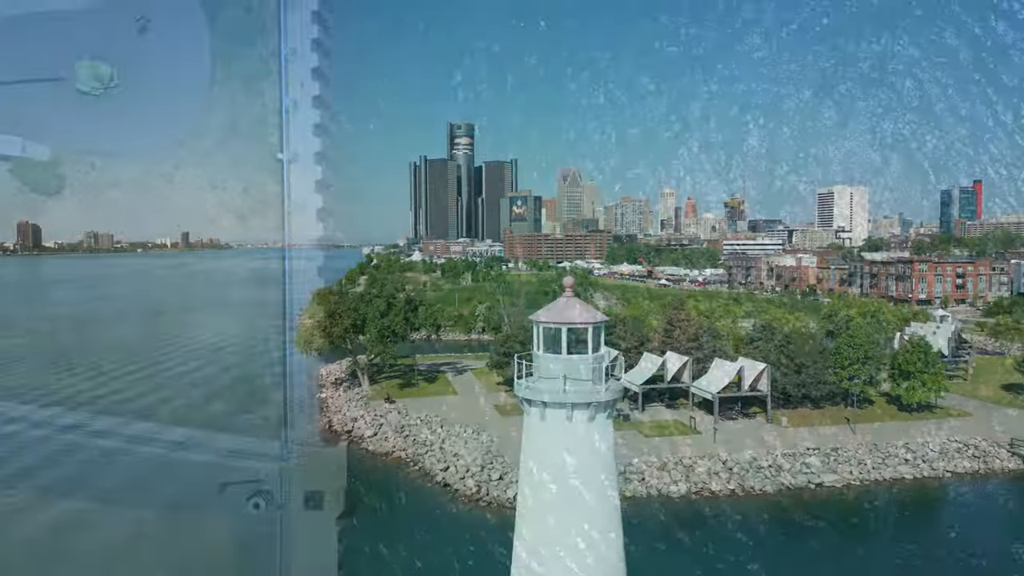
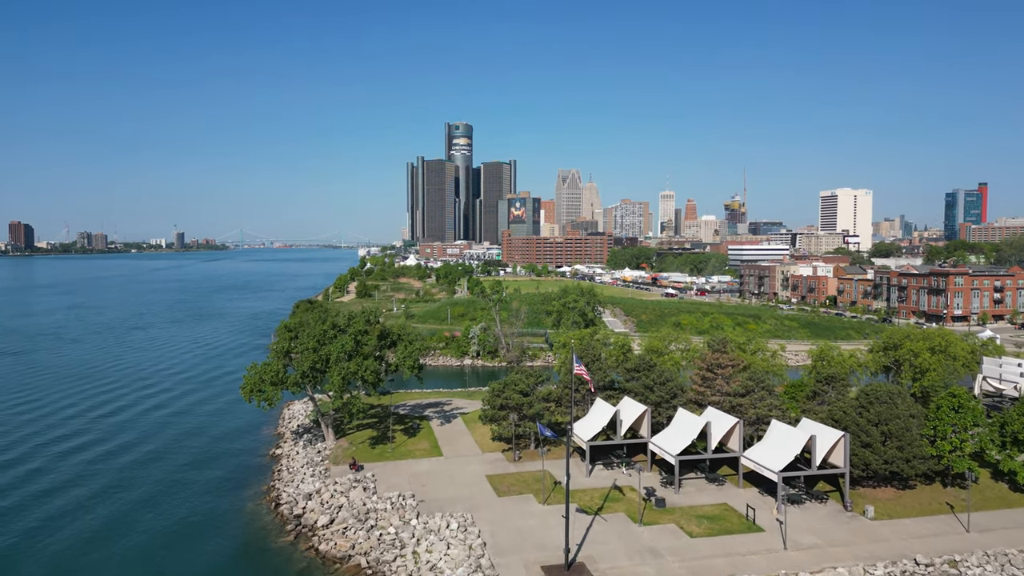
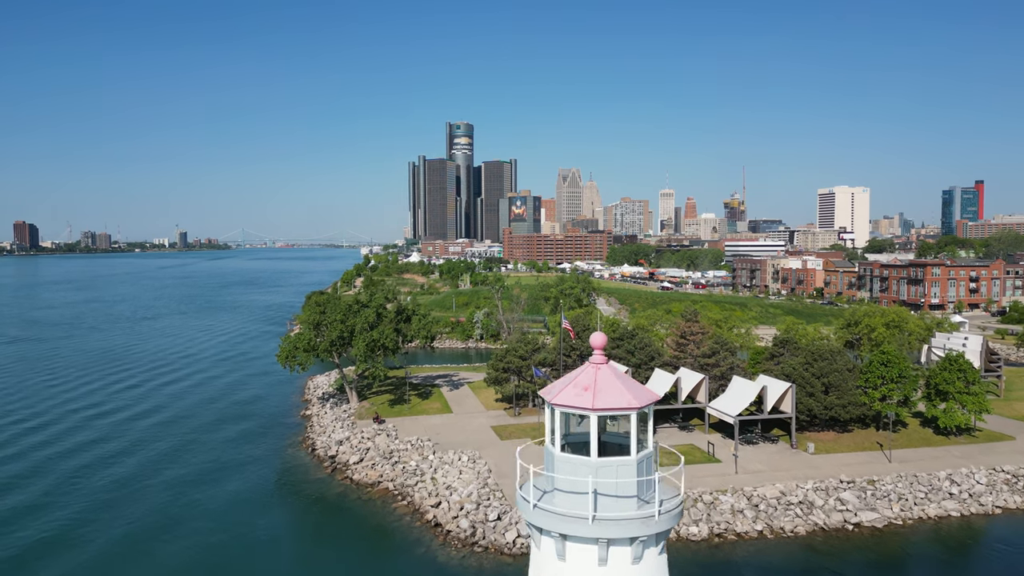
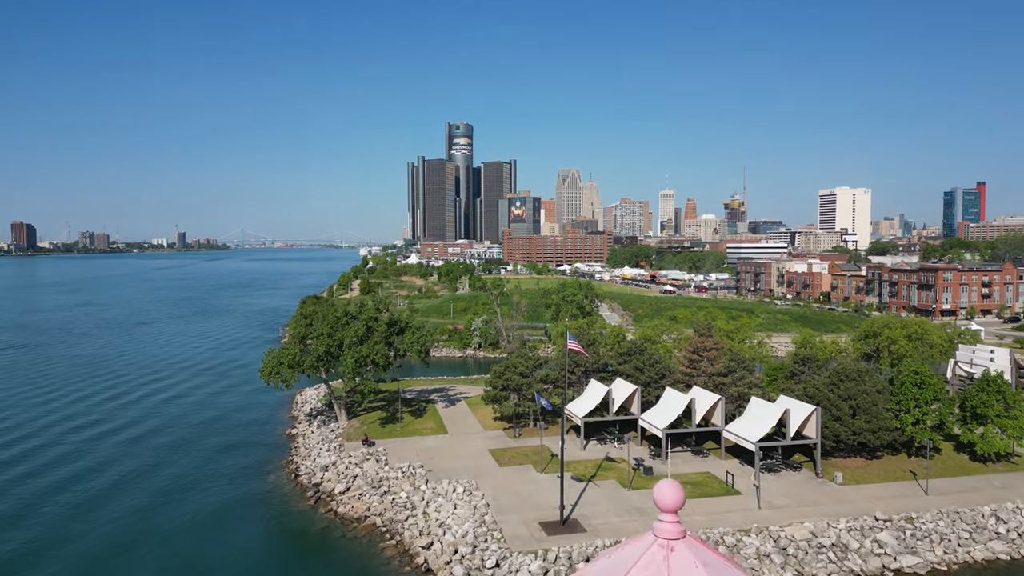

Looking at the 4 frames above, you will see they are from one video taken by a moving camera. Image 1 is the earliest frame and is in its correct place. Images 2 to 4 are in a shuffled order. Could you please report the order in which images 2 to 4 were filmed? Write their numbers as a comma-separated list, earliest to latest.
3, 4, 2
